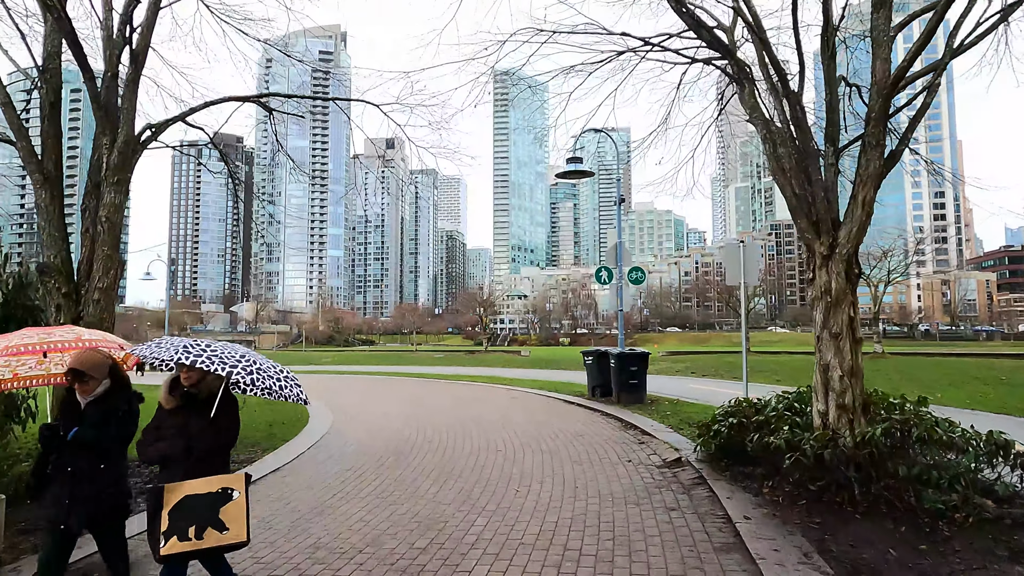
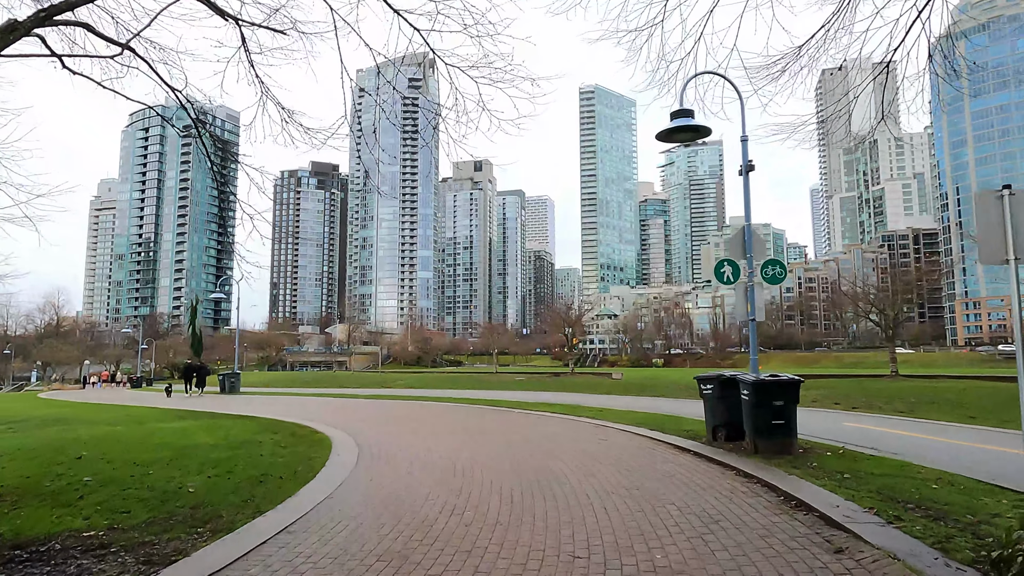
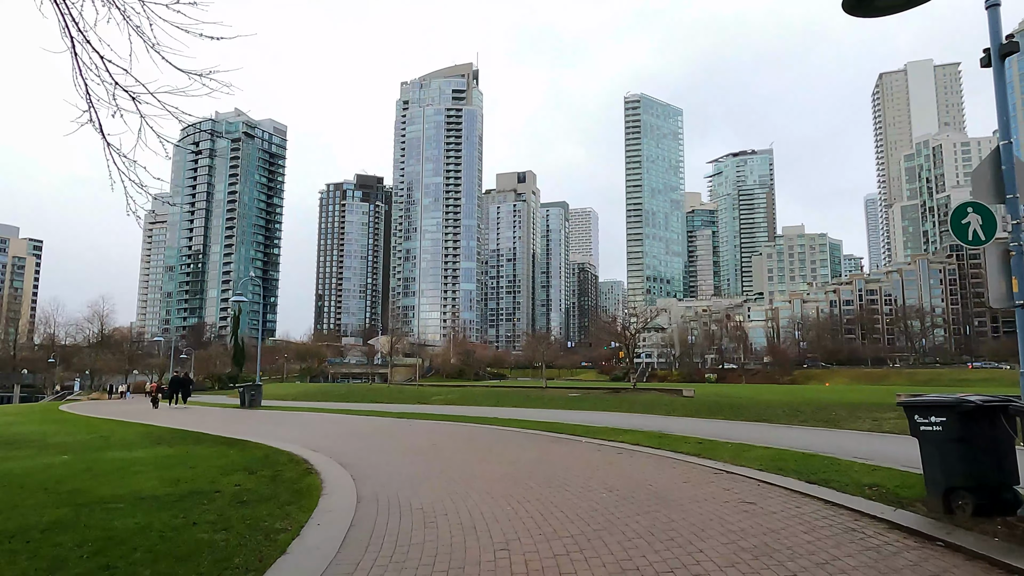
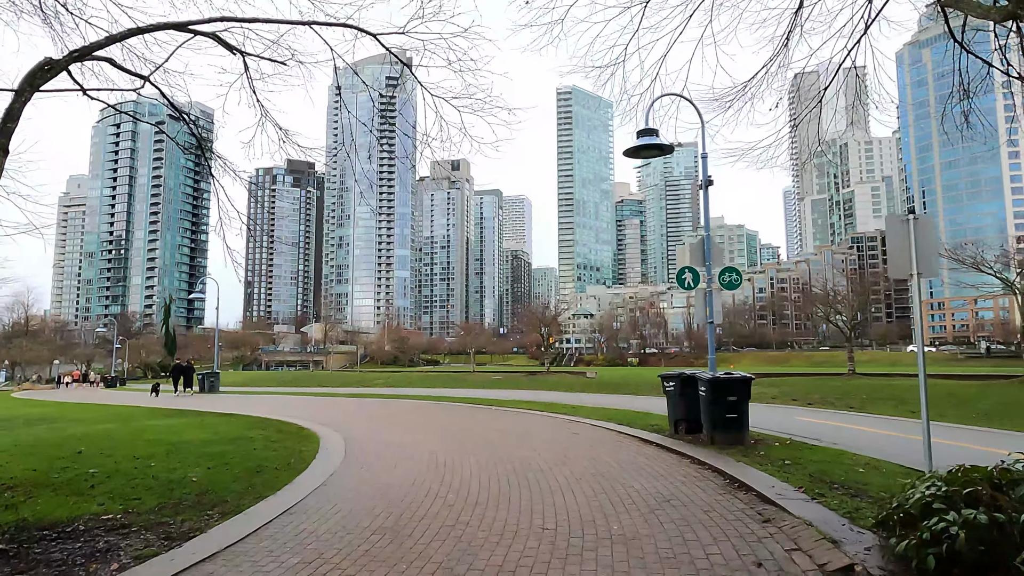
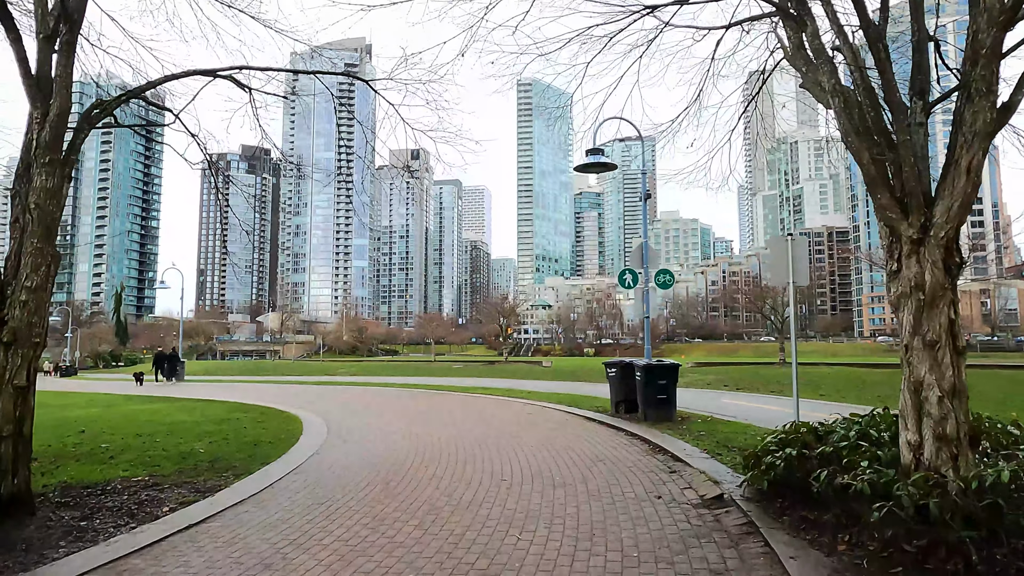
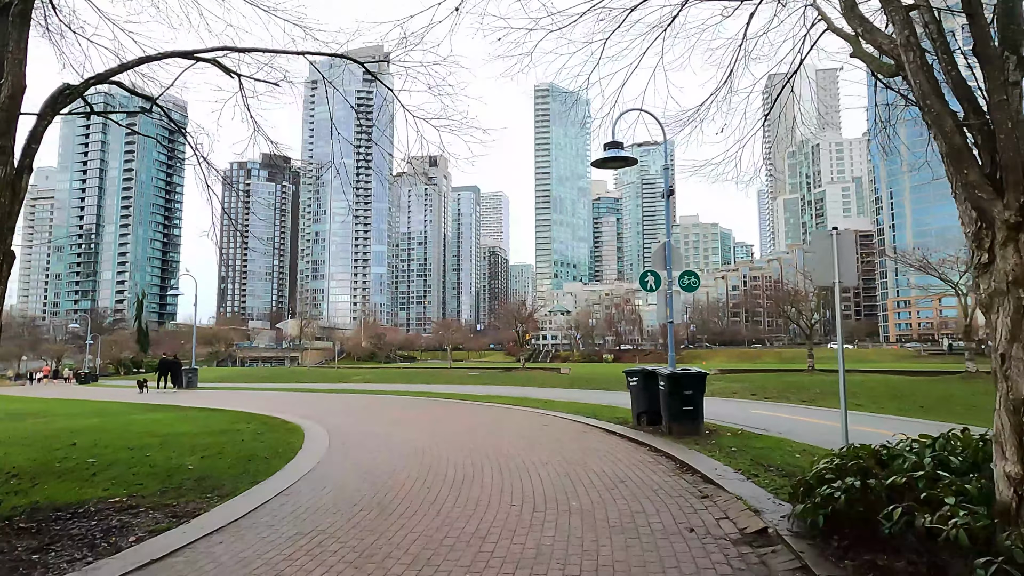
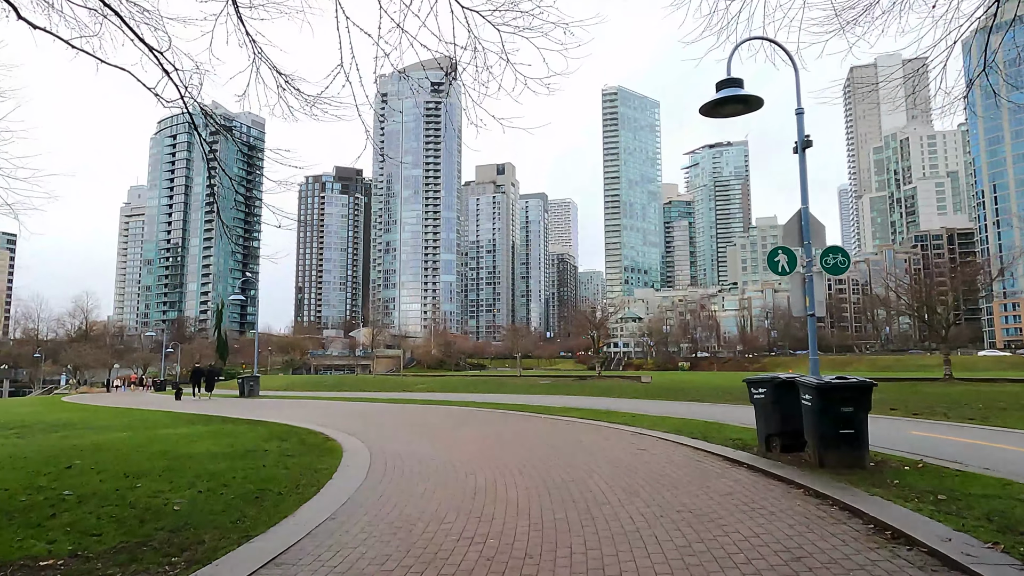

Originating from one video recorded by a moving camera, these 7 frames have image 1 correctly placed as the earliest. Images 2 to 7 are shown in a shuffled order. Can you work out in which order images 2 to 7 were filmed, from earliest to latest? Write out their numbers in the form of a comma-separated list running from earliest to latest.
5, 6, 4, 2, 7, 3
